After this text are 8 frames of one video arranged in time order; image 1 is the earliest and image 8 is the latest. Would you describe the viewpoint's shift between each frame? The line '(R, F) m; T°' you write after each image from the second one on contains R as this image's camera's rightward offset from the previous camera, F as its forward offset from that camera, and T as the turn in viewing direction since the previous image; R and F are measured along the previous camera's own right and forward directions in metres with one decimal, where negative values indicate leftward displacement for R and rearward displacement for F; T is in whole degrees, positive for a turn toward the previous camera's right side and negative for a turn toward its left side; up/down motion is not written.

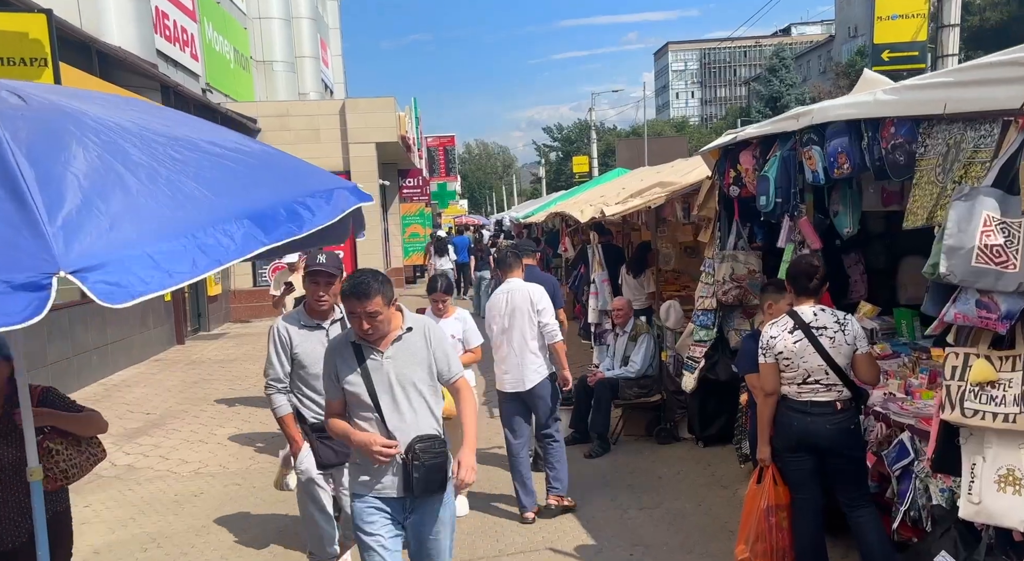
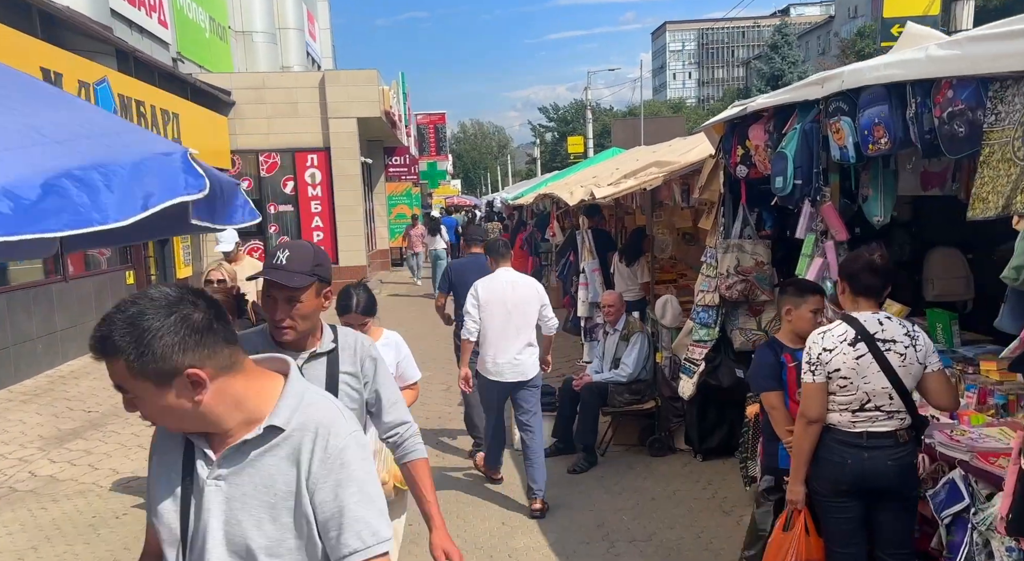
(+0.1, +0.8) m; 0°
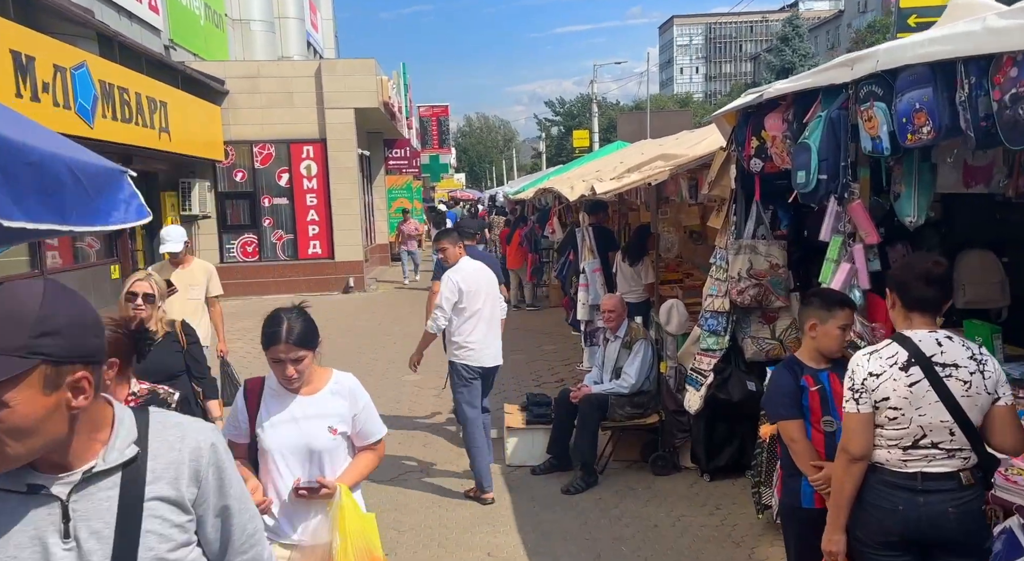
(+0.1, +0.5) m; 0°
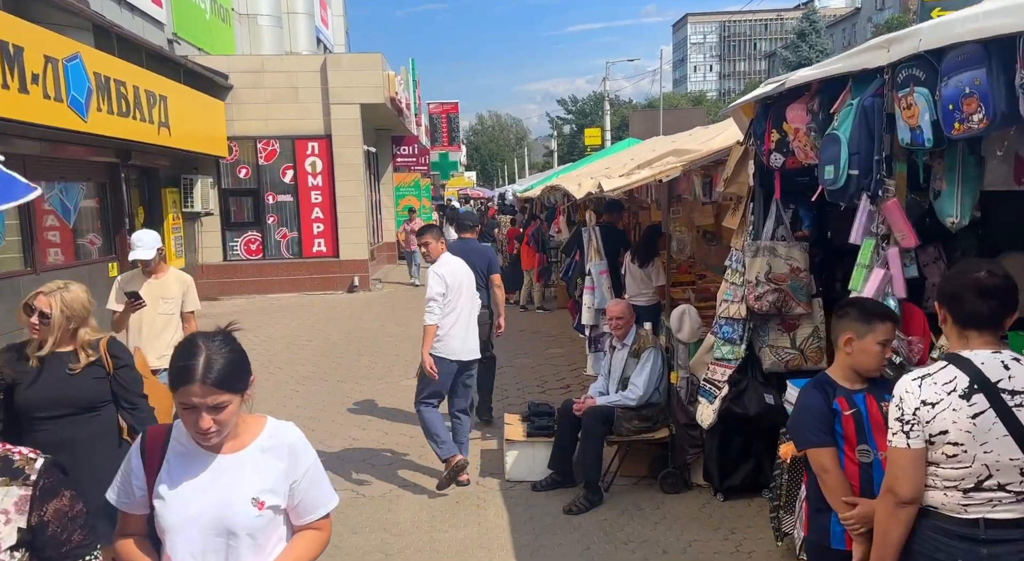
(+0.1, +0.4) m; -1°
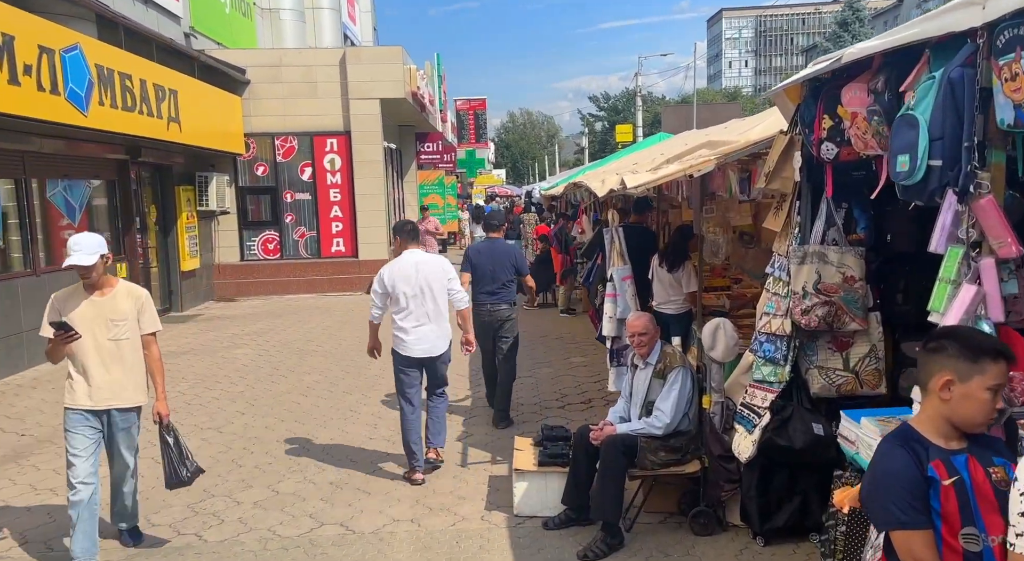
(+0.1, +0.6) m; -2°
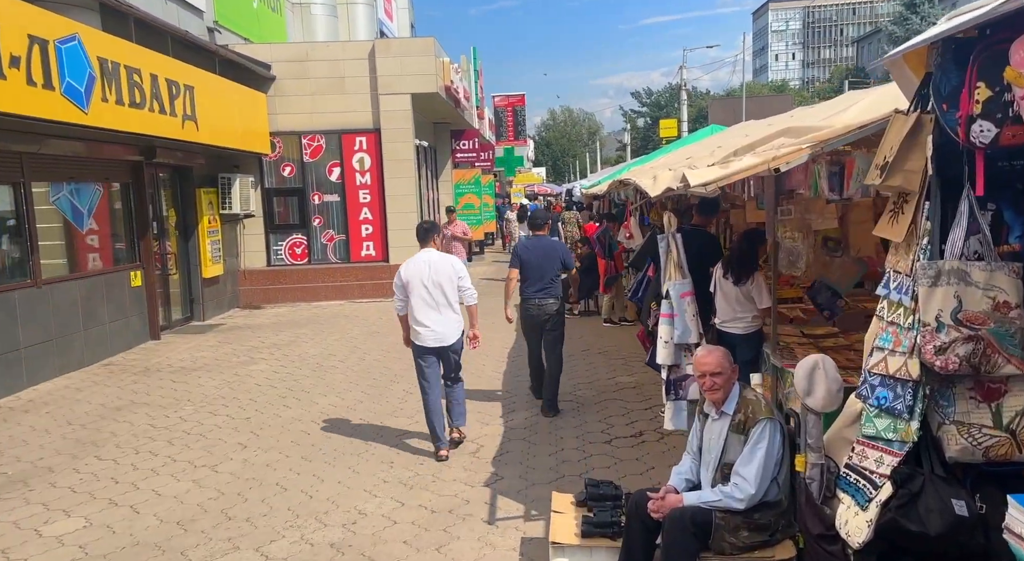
(0.0, +0.9) m; -3°
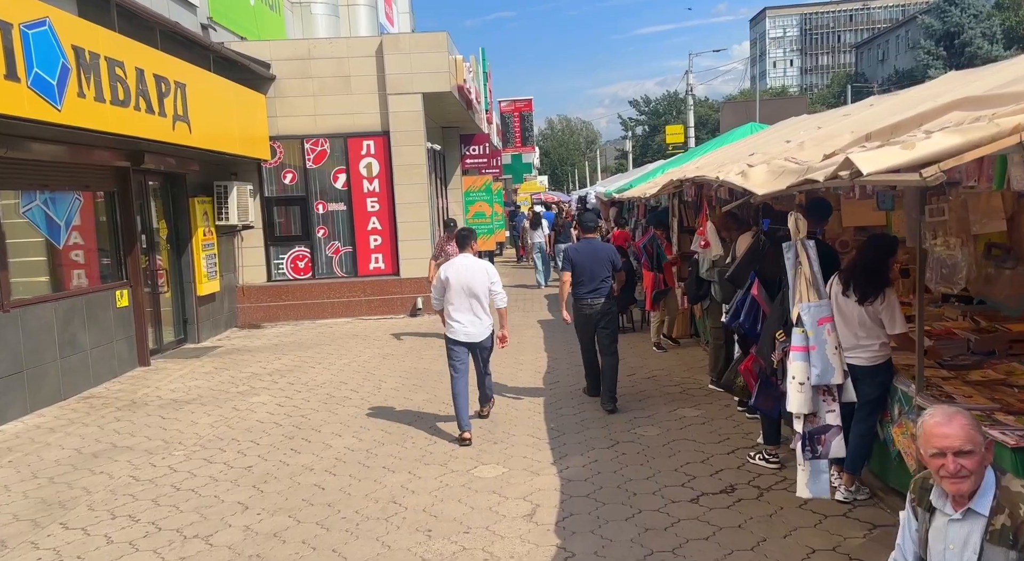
(-0.4, +1.1) m; 0°
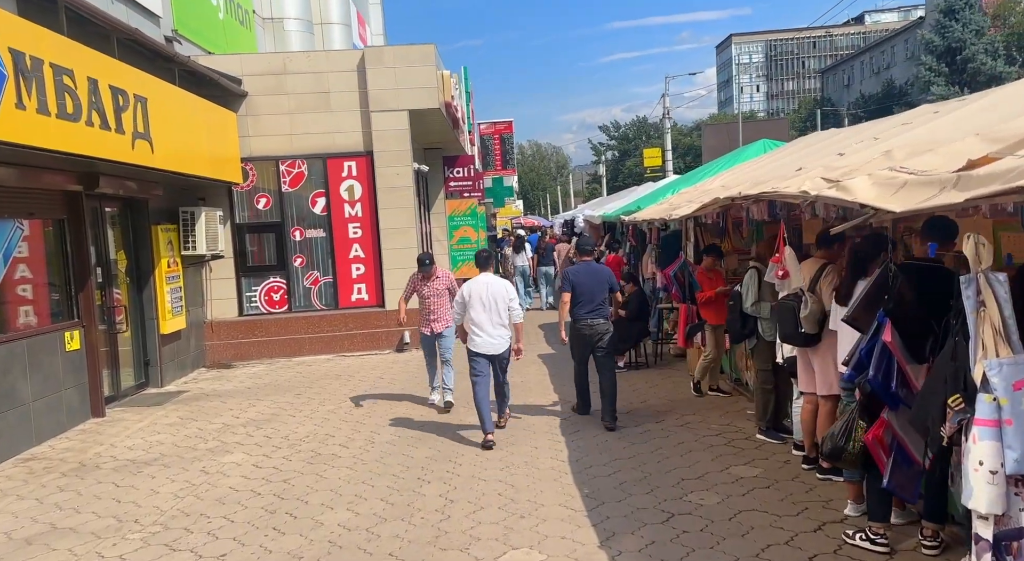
(-0.4, +1.1) m; +2°
